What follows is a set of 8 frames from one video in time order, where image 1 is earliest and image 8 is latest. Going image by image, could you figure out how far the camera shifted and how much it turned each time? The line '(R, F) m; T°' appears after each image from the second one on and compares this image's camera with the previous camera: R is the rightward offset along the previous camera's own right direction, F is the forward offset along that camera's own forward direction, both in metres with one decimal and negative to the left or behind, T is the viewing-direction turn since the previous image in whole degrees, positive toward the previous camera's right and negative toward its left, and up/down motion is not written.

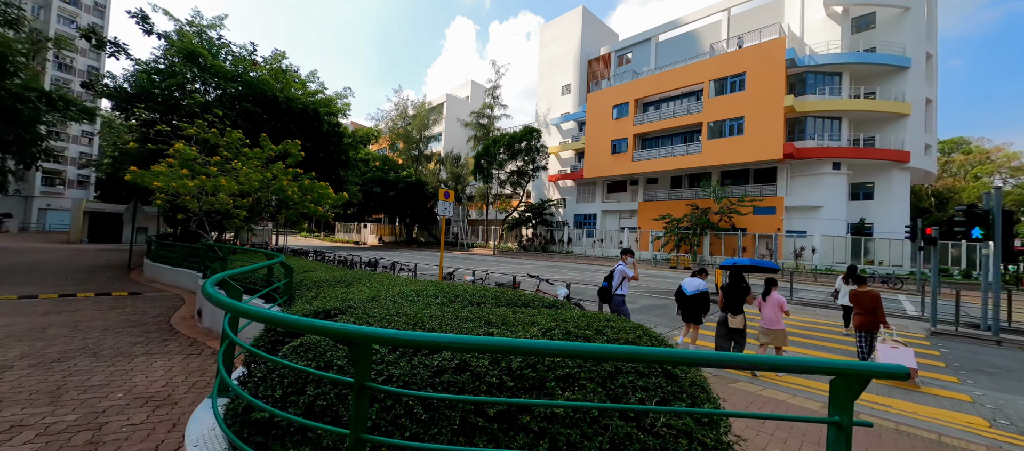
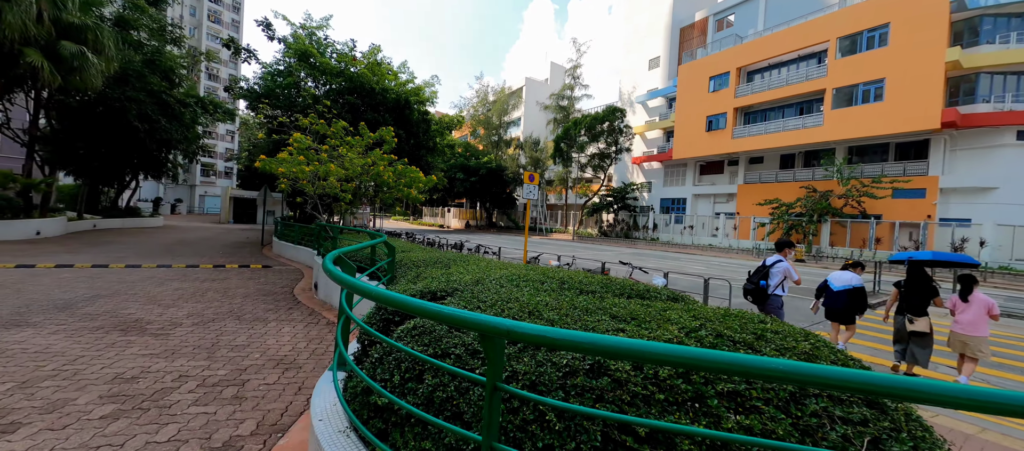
(-0.2, +0.2) m; -12°
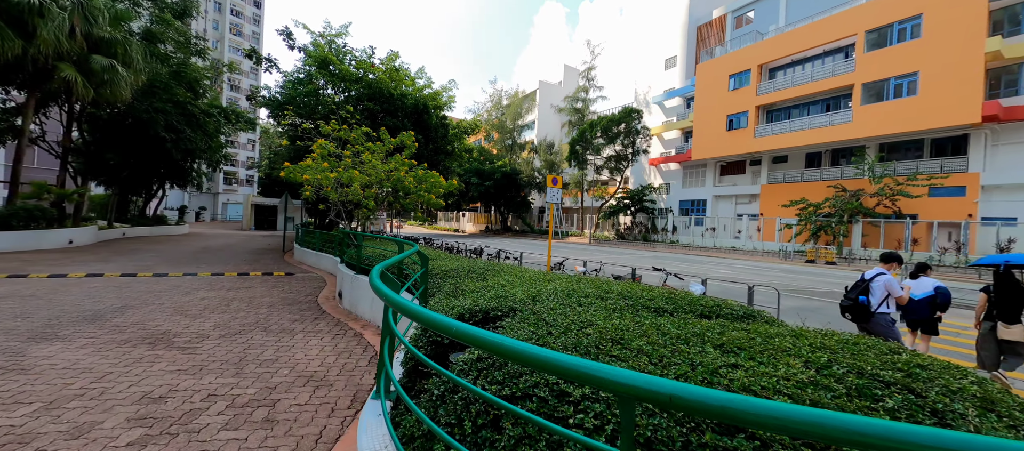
(-0.3, +0.2) m; -2°
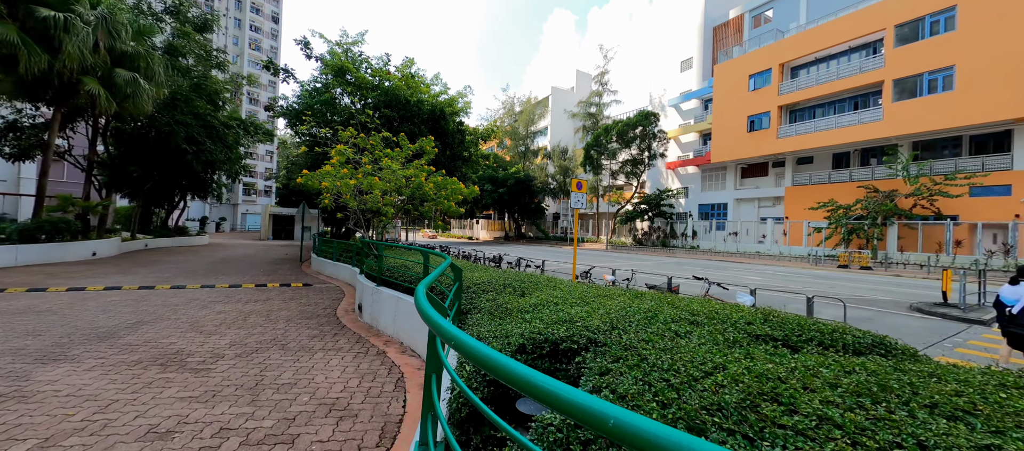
(-0.3, +0.4) m; -2°
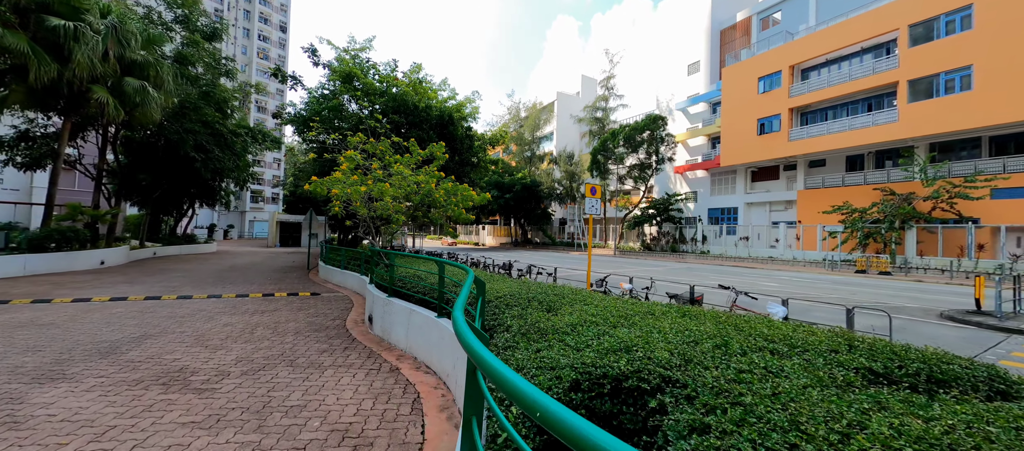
(-0.2, +0.2) m; -1°
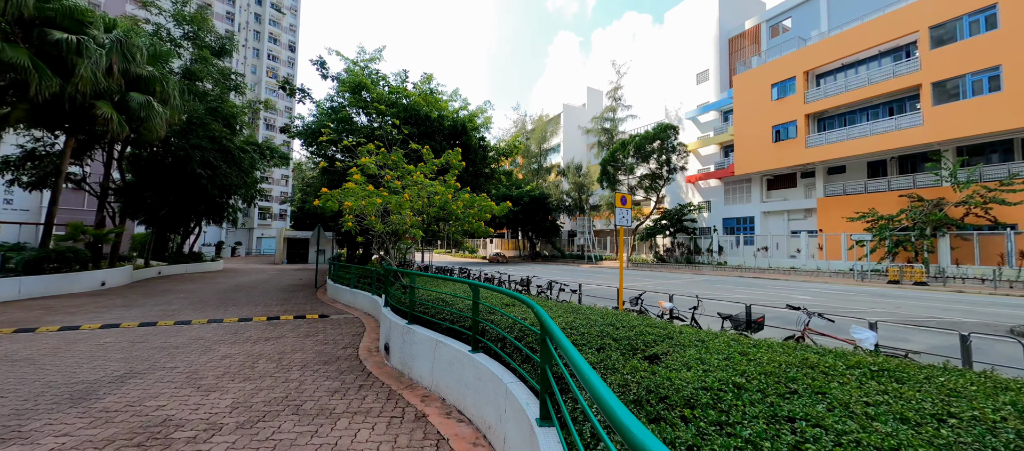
(-0.4, +0.7) m; -1°
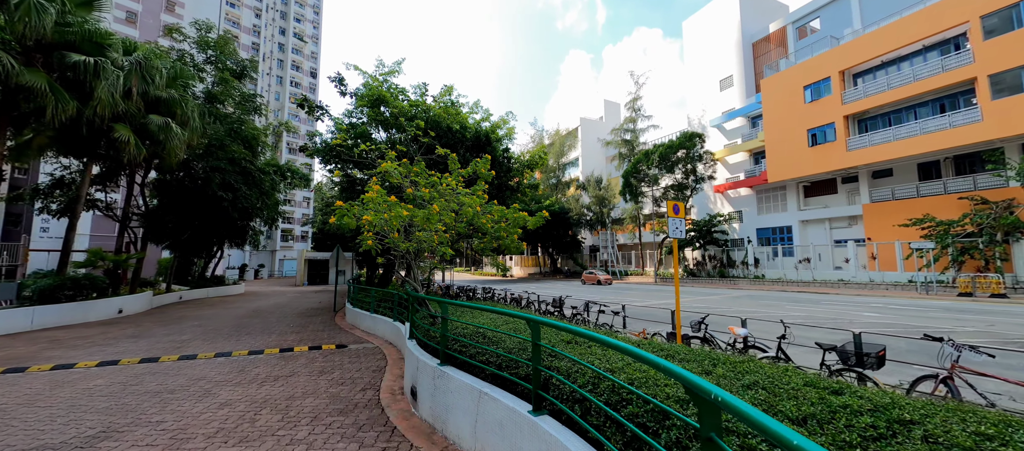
(-0.4, +0.9) m; -3°
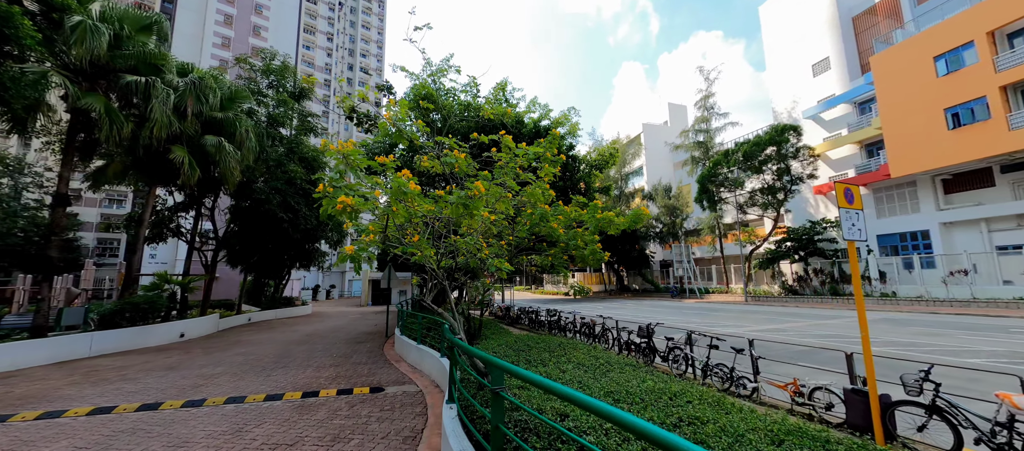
(-0.3, +1.8) m; -9°
